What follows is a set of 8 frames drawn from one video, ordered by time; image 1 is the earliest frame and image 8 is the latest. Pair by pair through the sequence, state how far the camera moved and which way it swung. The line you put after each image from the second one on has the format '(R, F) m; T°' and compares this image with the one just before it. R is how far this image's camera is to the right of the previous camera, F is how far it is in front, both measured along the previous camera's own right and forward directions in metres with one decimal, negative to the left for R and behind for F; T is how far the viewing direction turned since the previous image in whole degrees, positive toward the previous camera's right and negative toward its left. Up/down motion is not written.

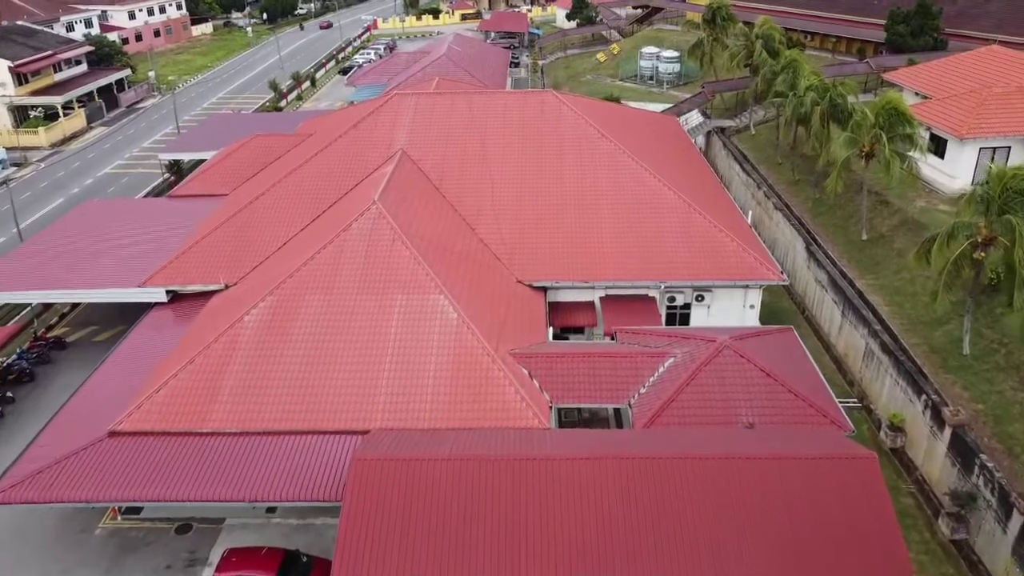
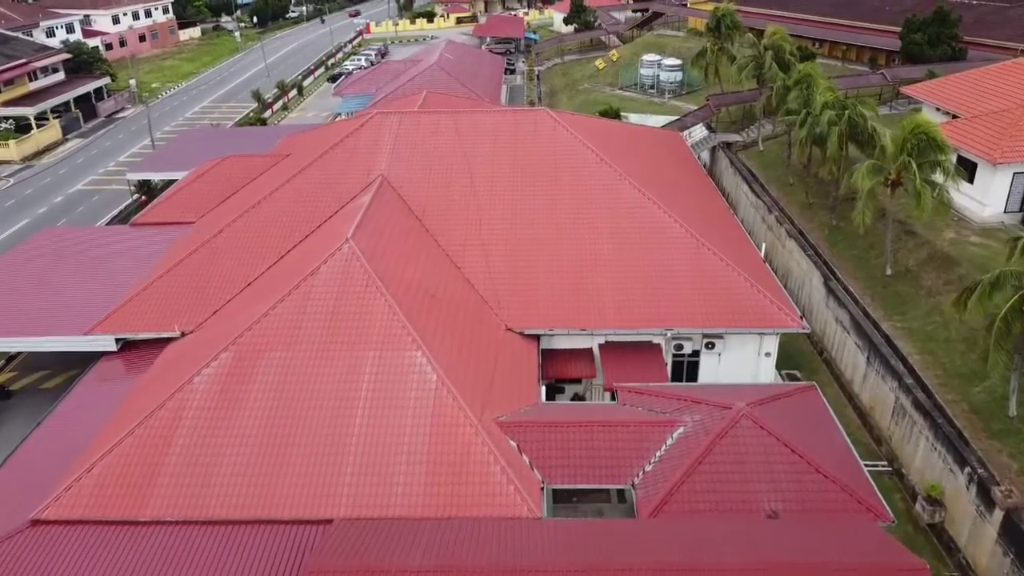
(+0.2, +2.4) m; 0°
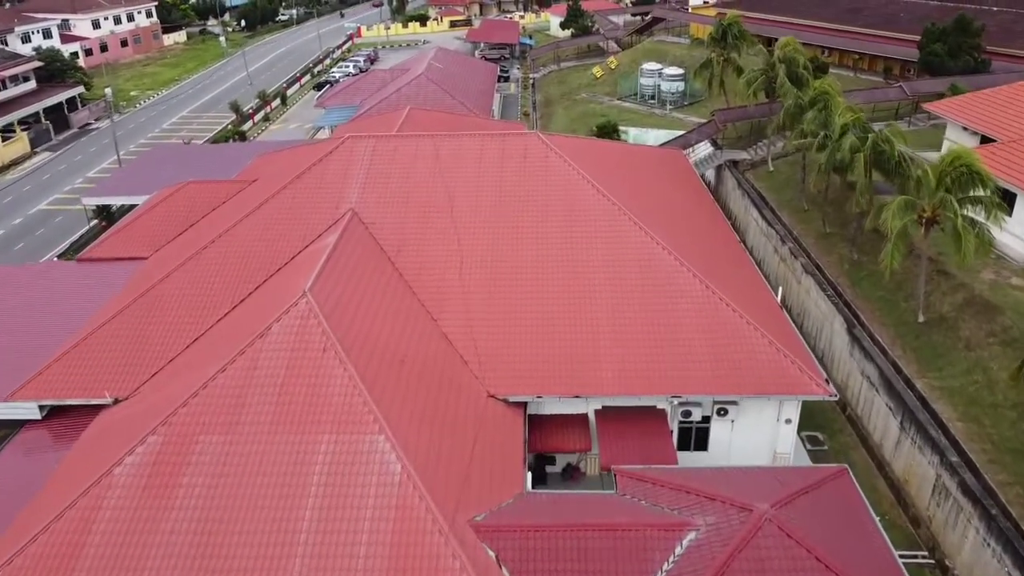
(+0.3, +2.8) m; 0°
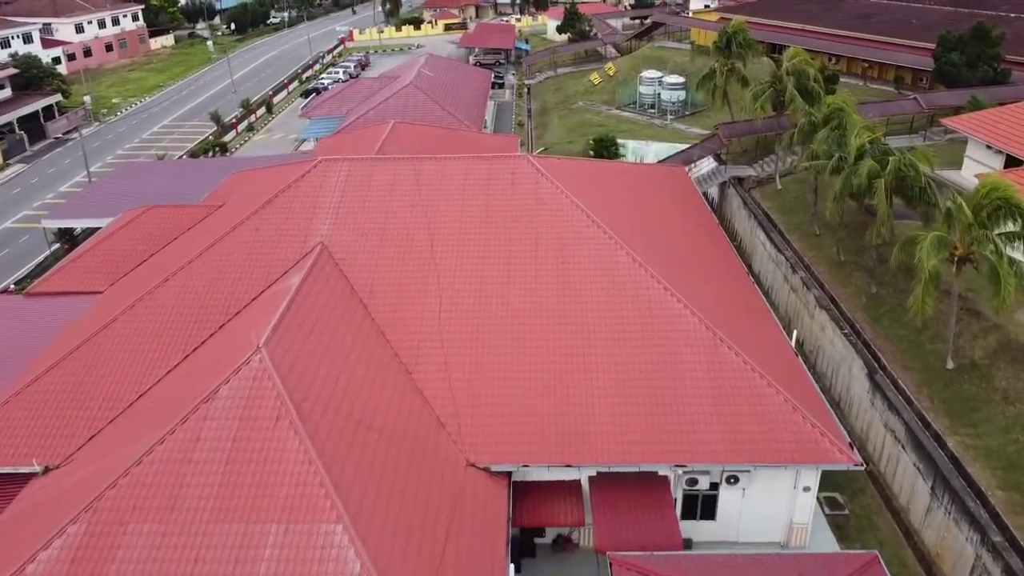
(+0.3, +2.2) m; 0°
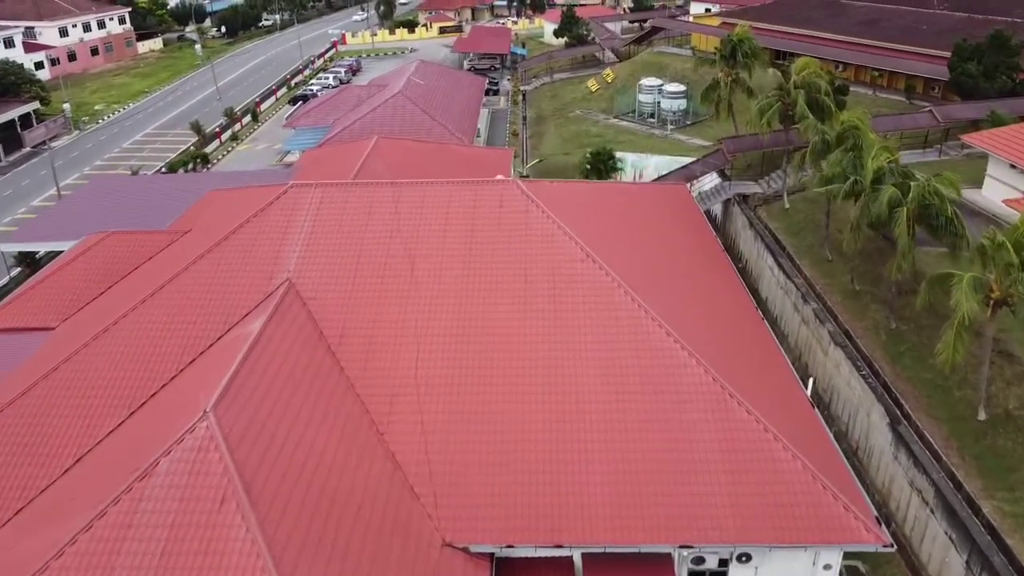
(+0.3, +1.9) m; 0°
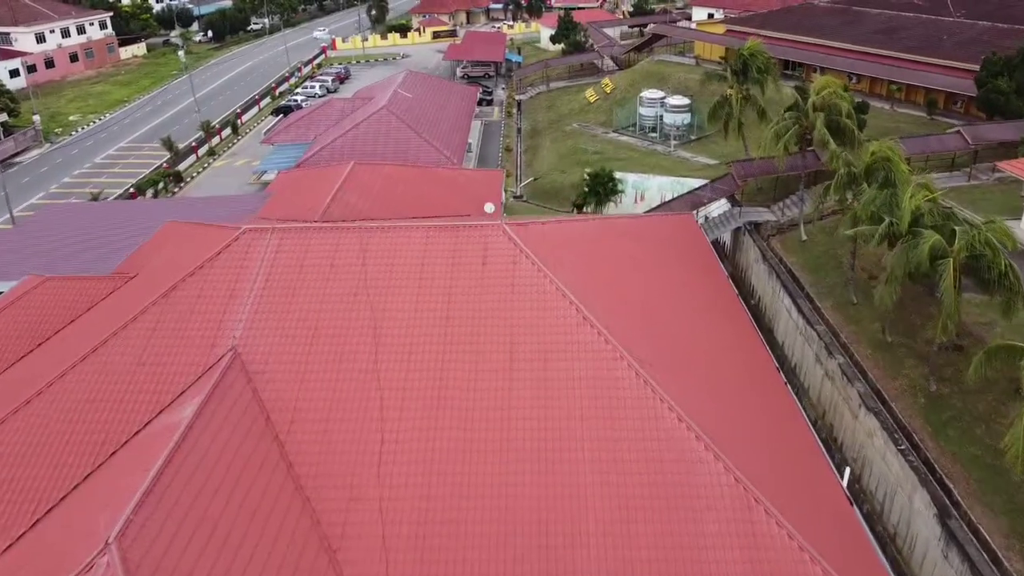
(+0.3, +2.8) m; 0°
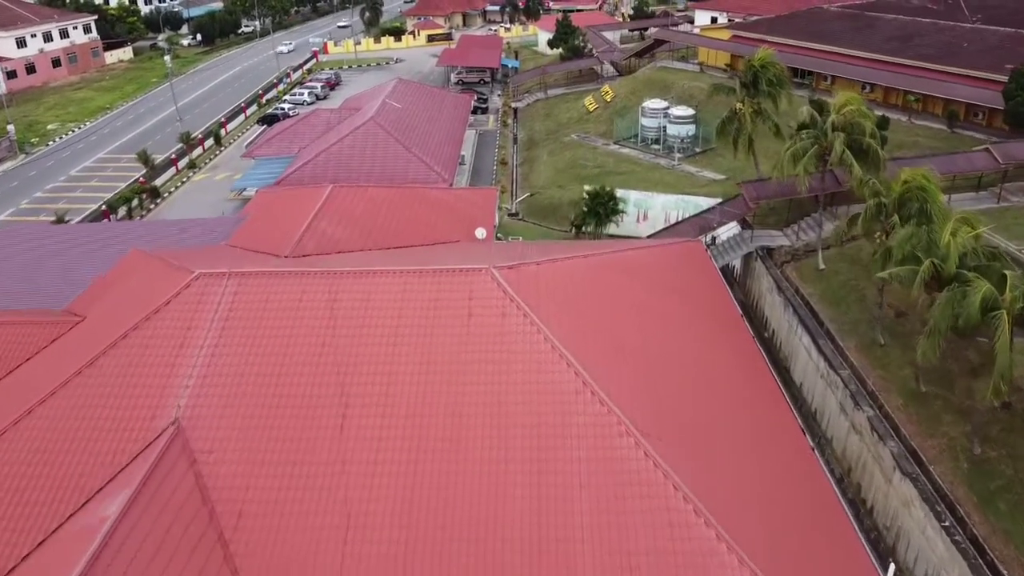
(+0.2, +2.2) m; 0°
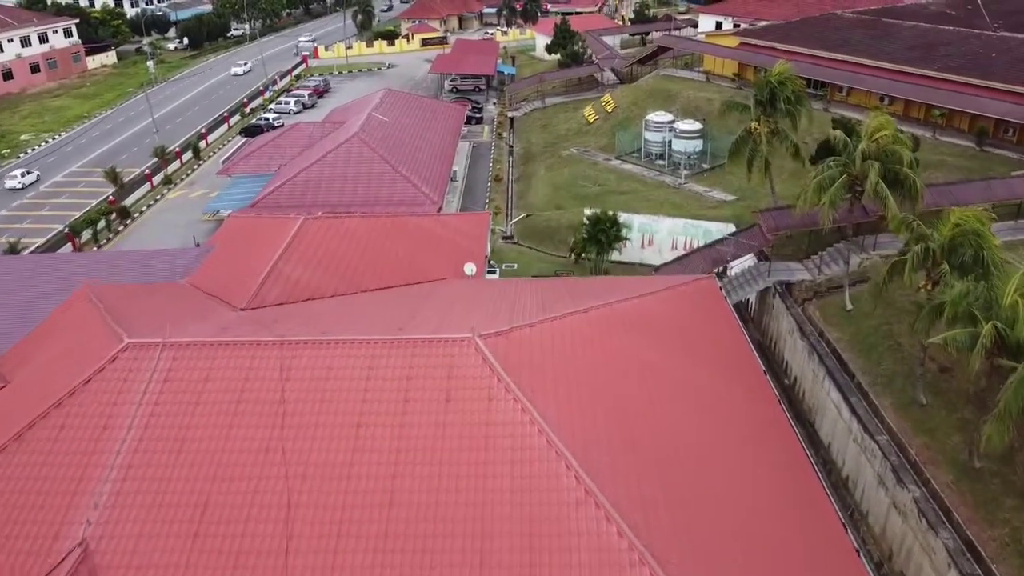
(+0.2, +2.6) m; 0°
